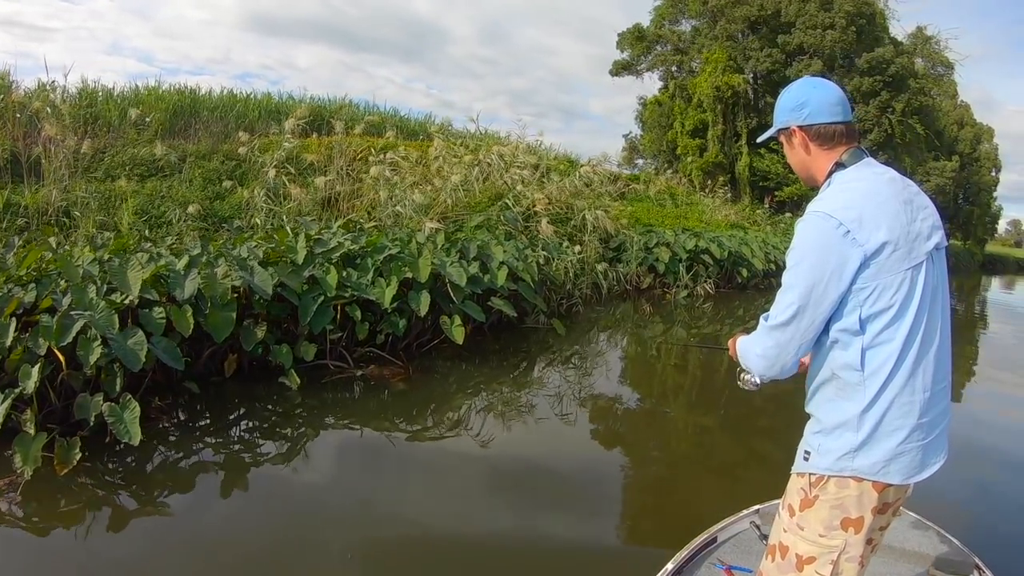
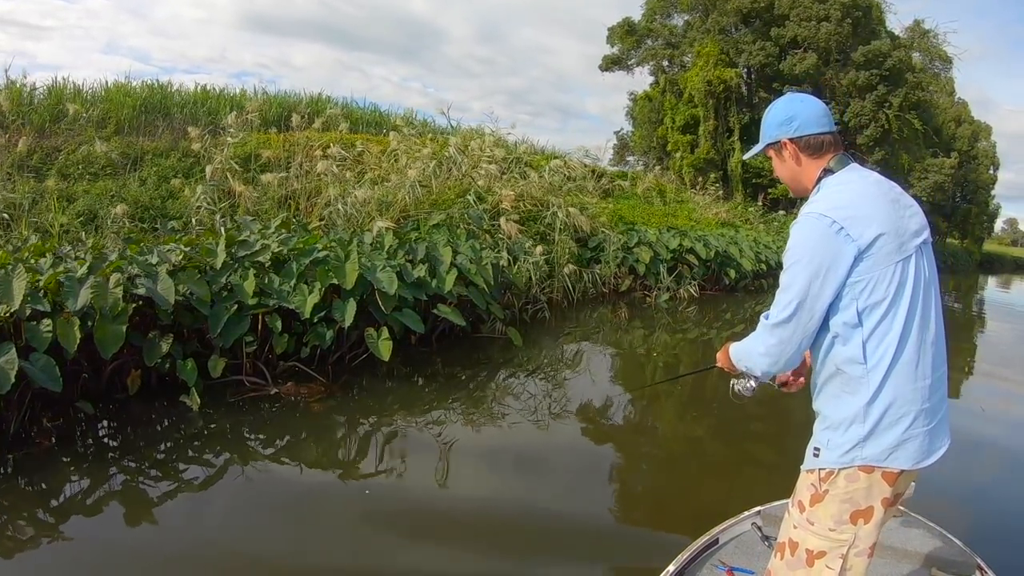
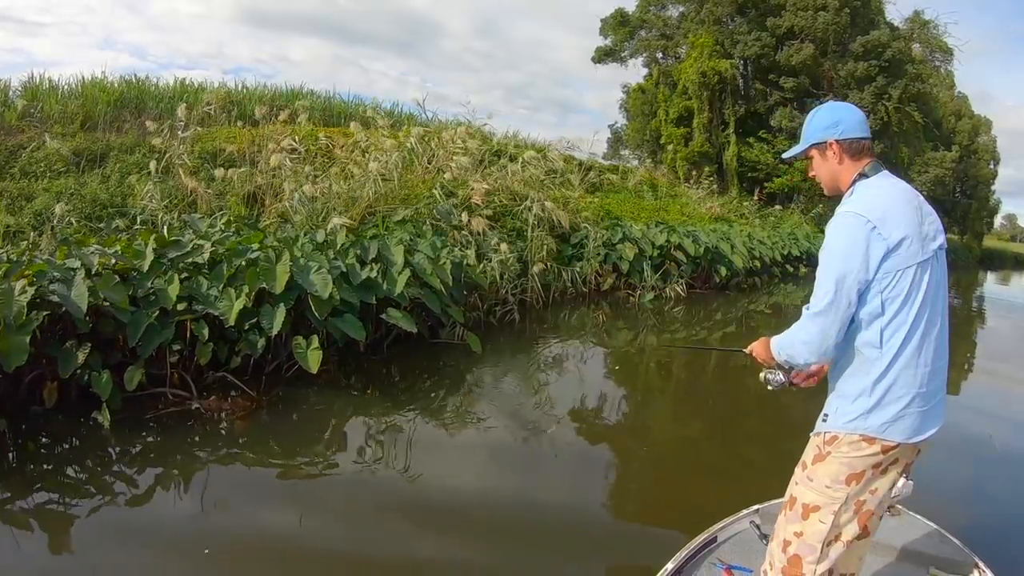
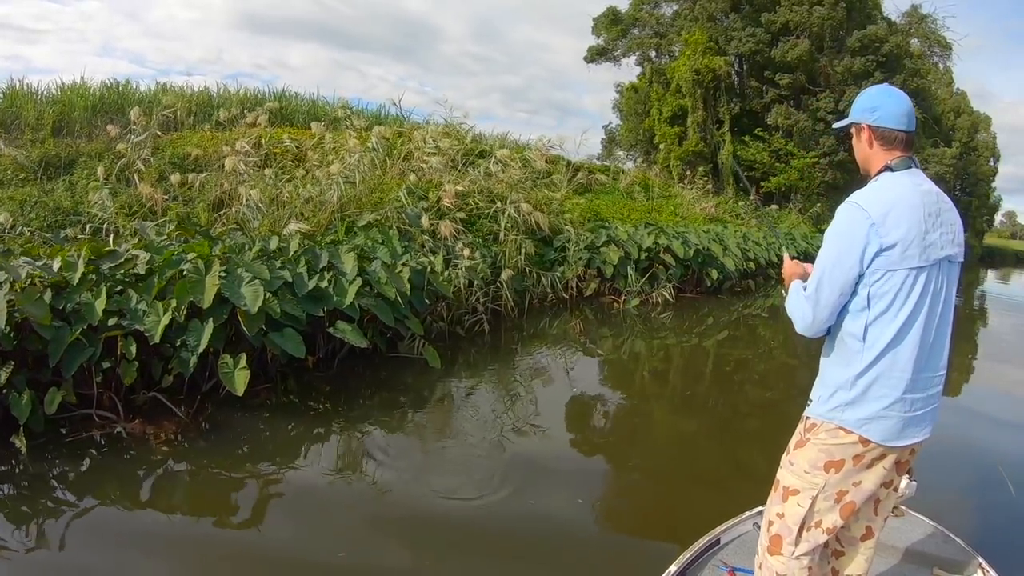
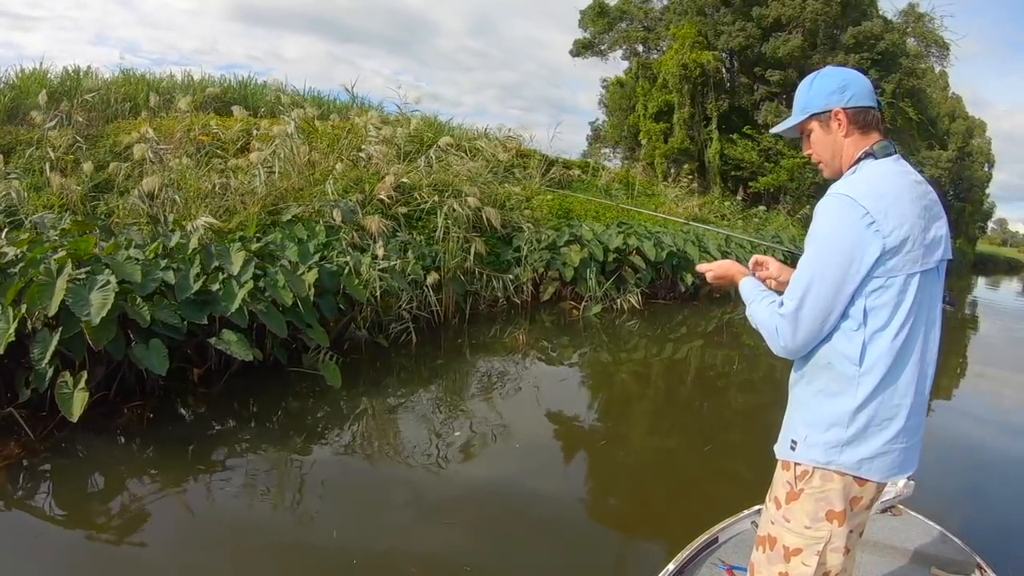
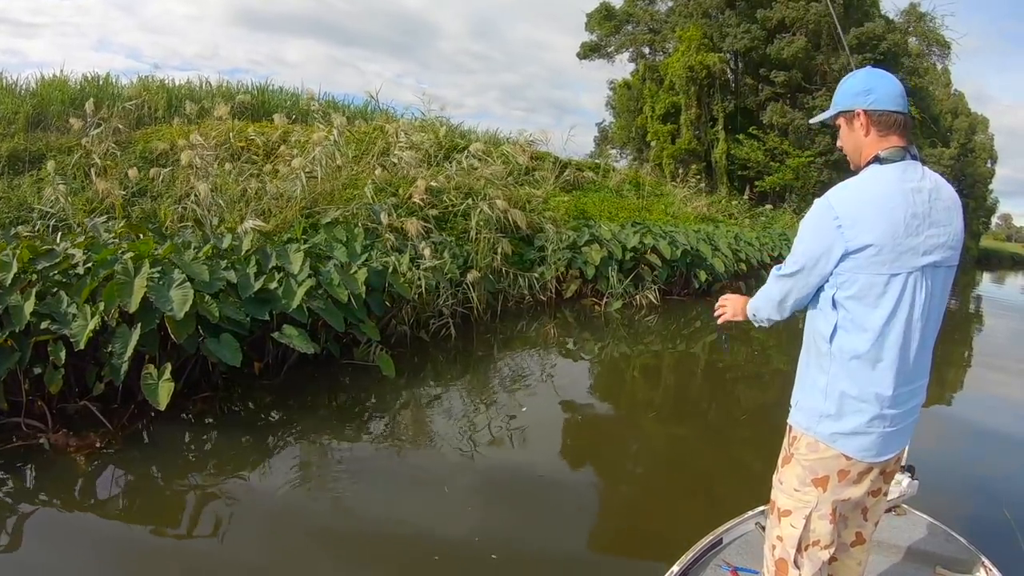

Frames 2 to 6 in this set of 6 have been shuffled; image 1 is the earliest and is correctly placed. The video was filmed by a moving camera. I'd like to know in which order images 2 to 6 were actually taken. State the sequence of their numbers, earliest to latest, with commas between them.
2, 3, 4, 6, 5
